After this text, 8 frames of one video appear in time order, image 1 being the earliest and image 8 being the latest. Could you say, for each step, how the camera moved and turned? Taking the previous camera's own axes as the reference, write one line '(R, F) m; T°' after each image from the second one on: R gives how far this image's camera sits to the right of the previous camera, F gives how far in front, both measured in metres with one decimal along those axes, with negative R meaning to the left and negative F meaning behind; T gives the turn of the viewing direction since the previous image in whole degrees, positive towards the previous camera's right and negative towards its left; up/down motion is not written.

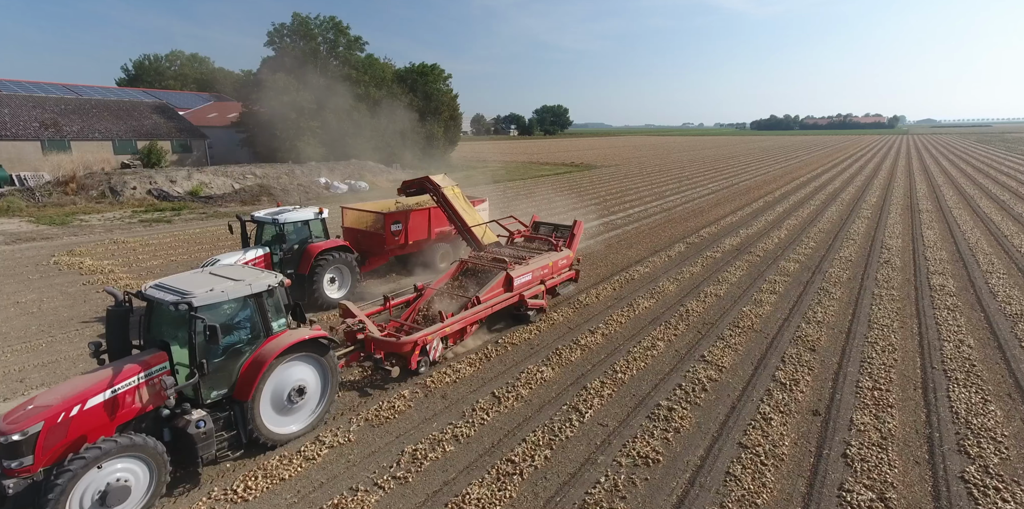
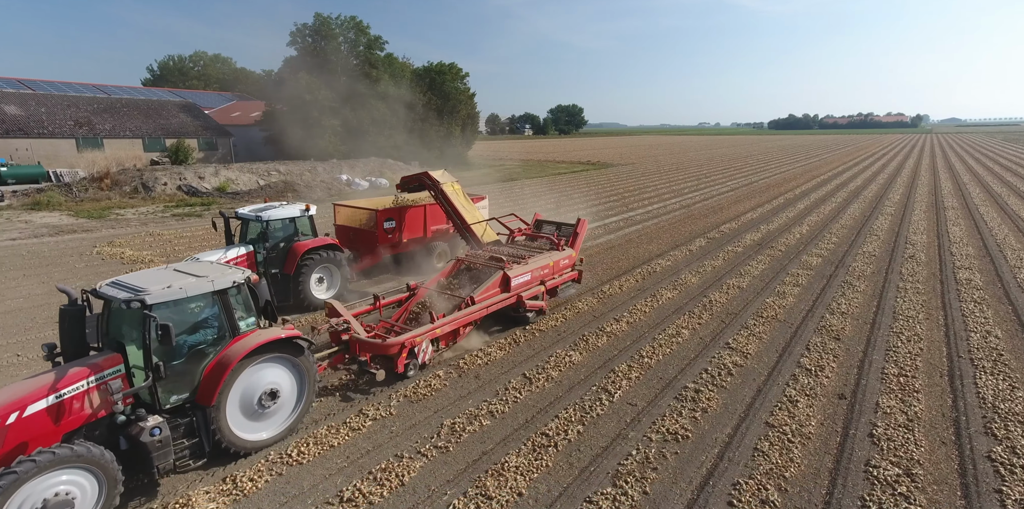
(+0.7, +0.2) m; -3°
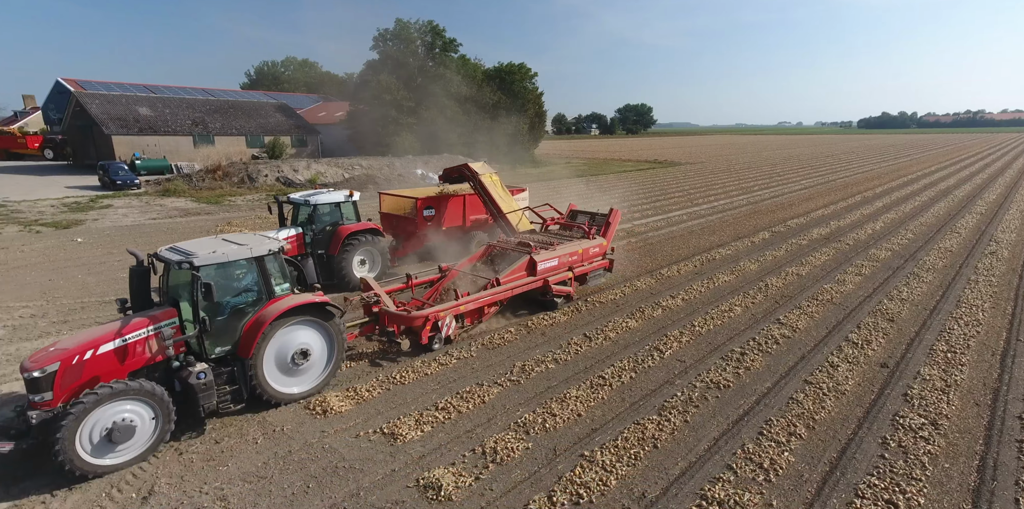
(+0.8, -0.4) m; -8°
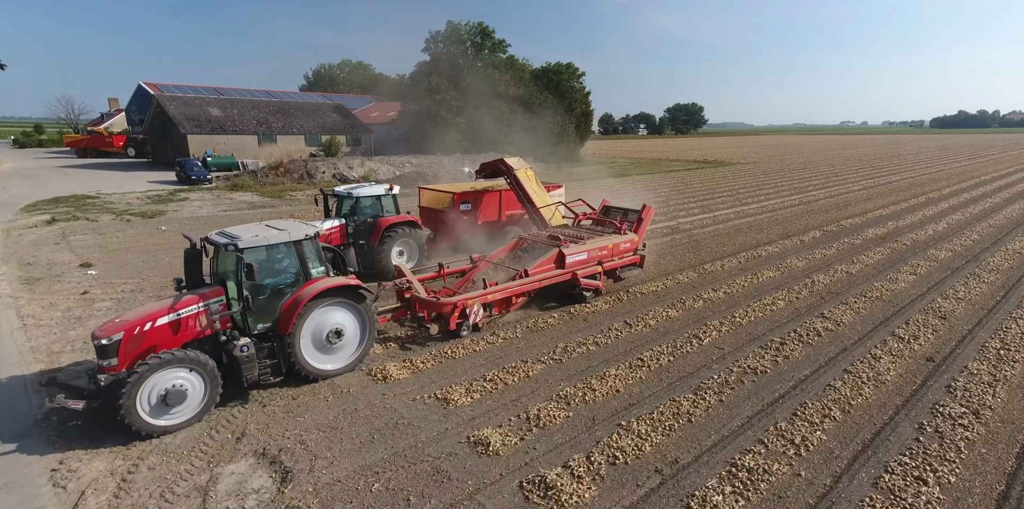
(0.0, -0.3) m; -5°
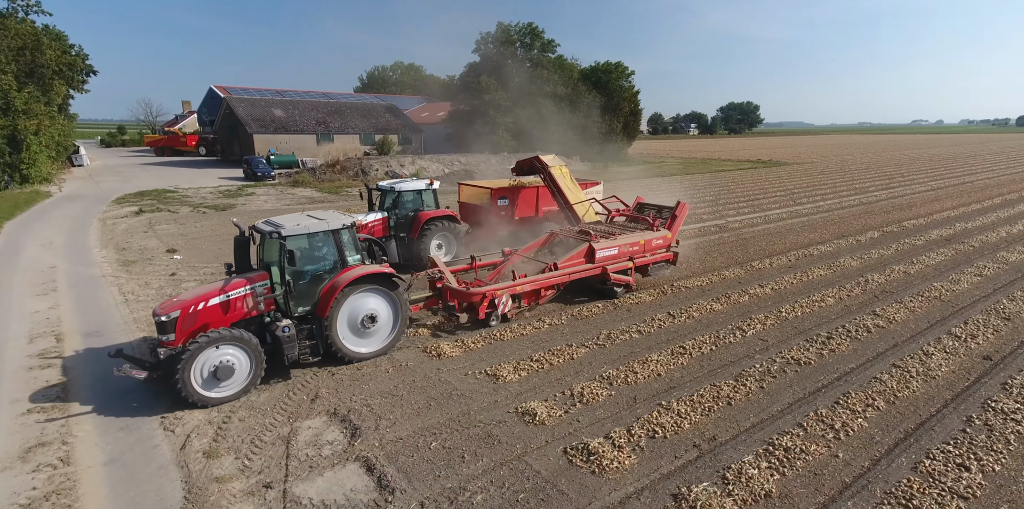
(0.0, -0.2) m; -5°
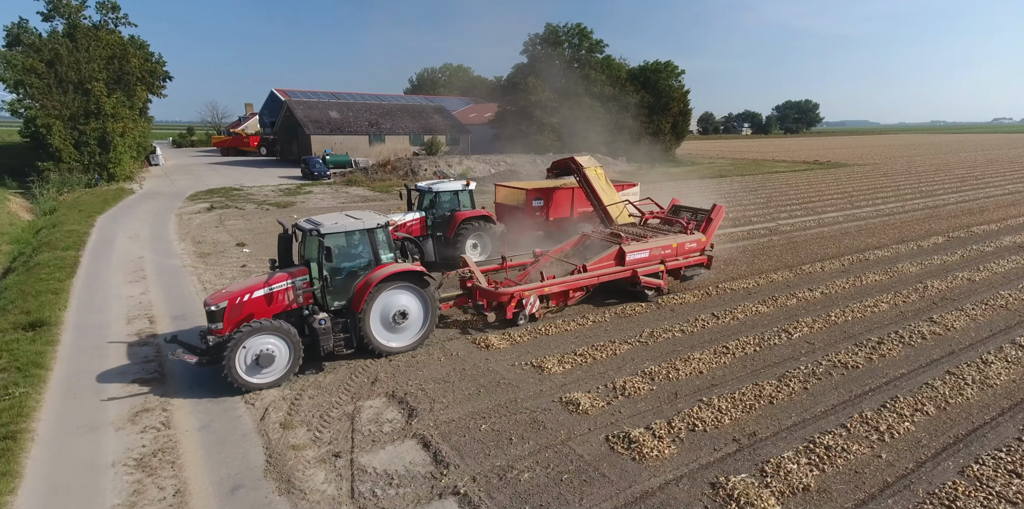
(0.0, -0.2) m; -5°
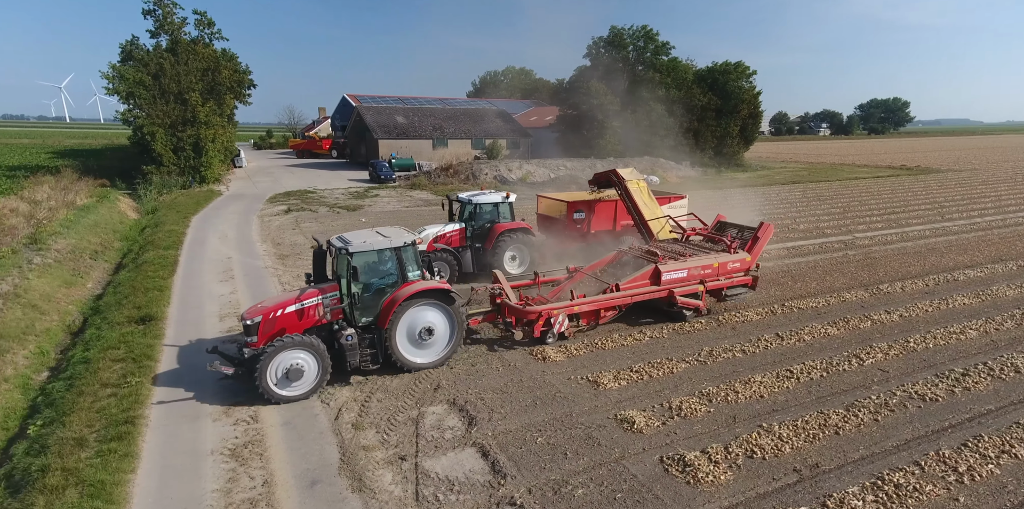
(0.0, -0.1) m; -7°
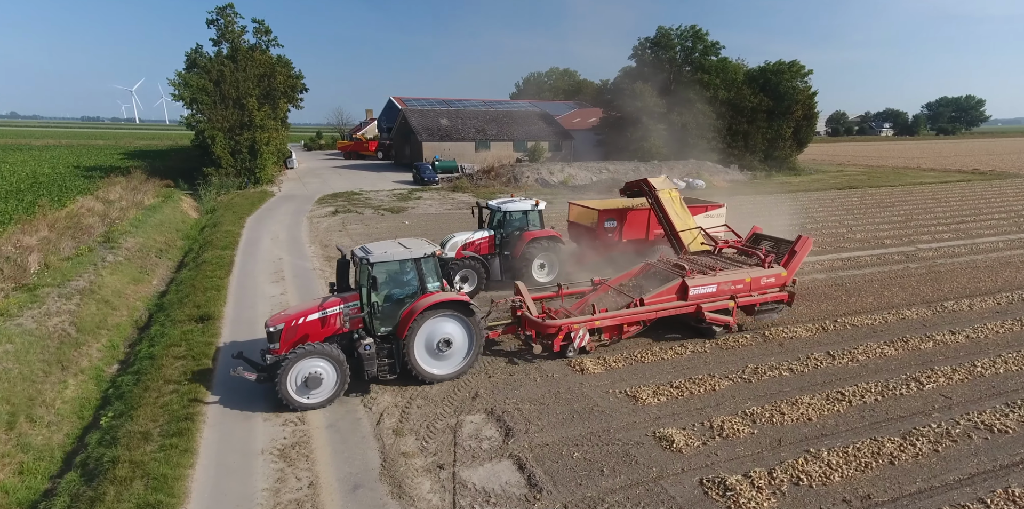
(0.0, 0.0) m; -5°
